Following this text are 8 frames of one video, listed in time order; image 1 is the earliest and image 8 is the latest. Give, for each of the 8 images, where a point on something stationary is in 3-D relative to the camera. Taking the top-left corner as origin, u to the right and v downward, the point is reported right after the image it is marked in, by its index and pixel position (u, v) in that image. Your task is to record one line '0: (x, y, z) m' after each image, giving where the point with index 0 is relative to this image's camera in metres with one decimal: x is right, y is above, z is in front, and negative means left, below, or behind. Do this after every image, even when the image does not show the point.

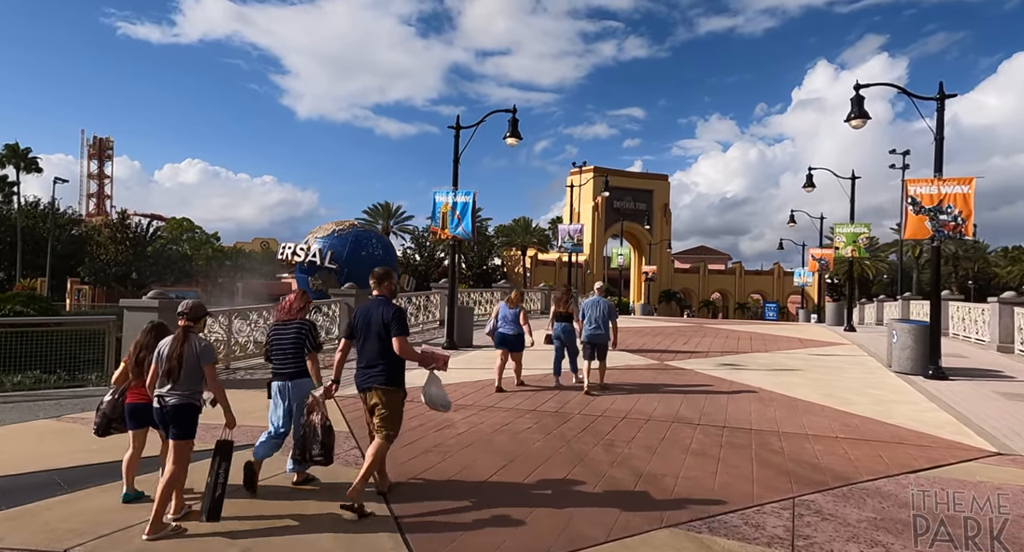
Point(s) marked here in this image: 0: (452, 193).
0: (-1.3, +1.8, +14.7) m
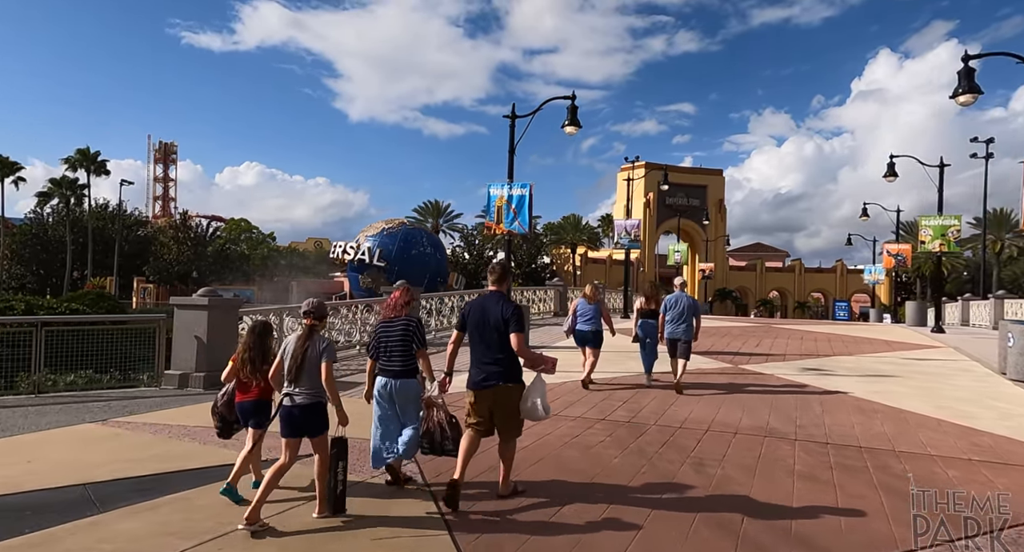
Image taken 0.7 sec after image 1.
0: (-0.1, +1.8, +14.1) m
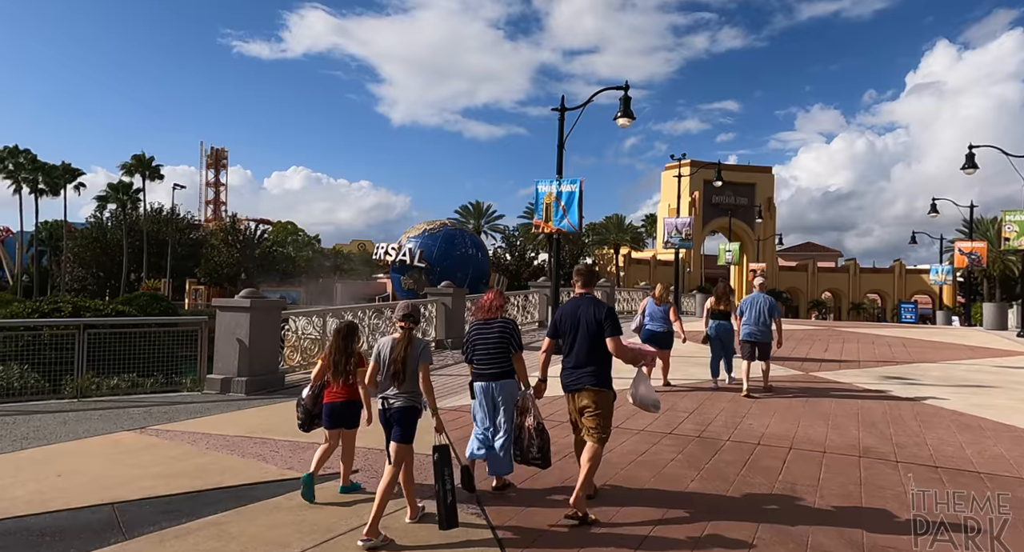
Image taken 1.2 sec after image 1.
0: (+0.8, +1.8, +13.5) m
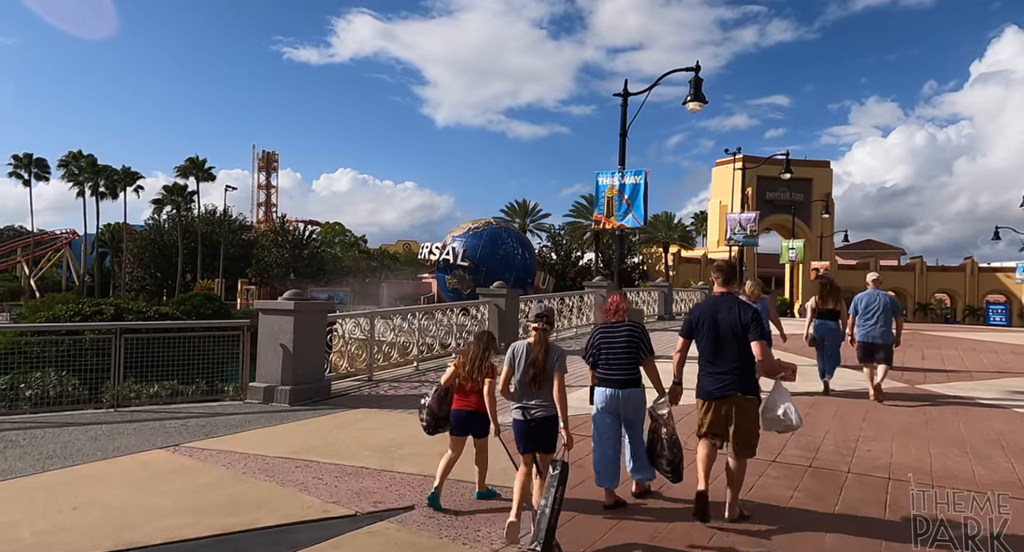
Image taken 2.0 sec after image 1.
0: (+1.9, +1.8, +12.5) m
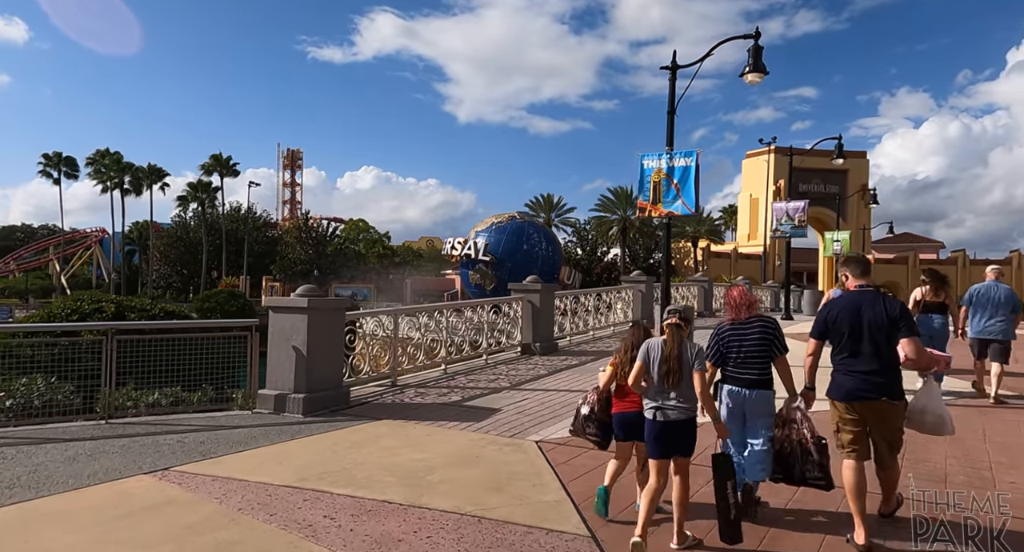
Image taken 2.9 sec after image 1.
0: (+2.5, +1.9, +11.3) m
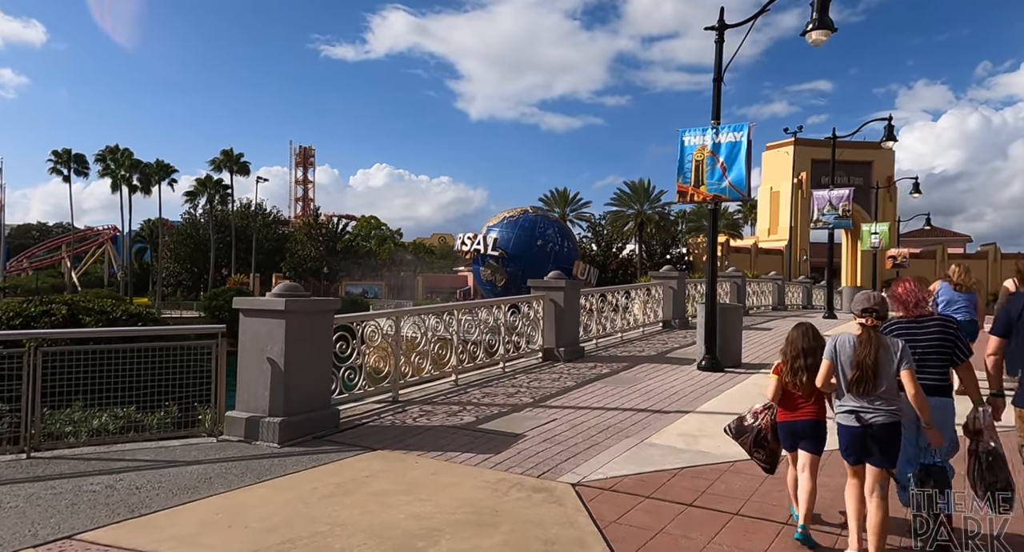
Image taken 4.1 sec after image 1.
0: (+2.7, +2.0, +9.7) m
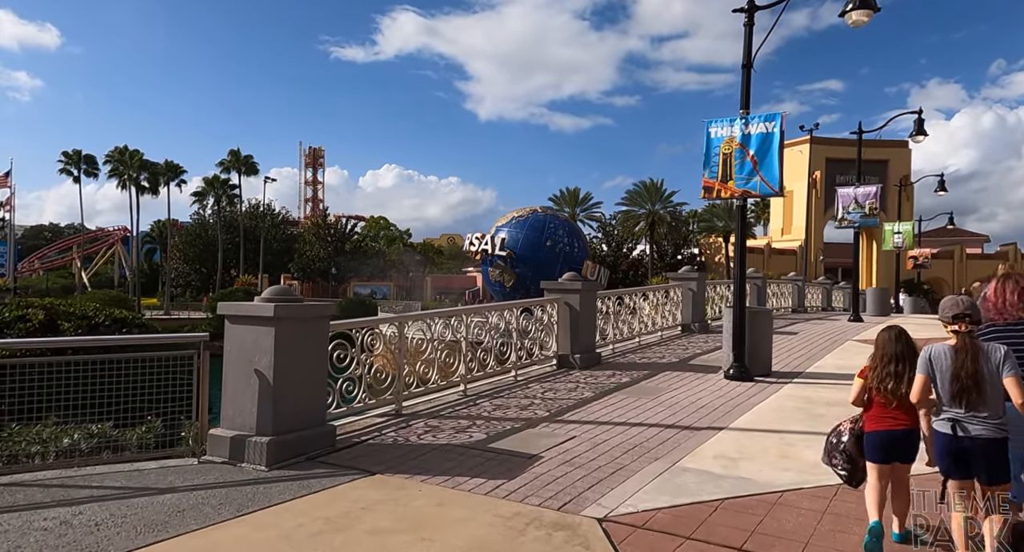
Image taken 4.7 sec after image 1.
0: (+2.9, +2.0, +9.0) m
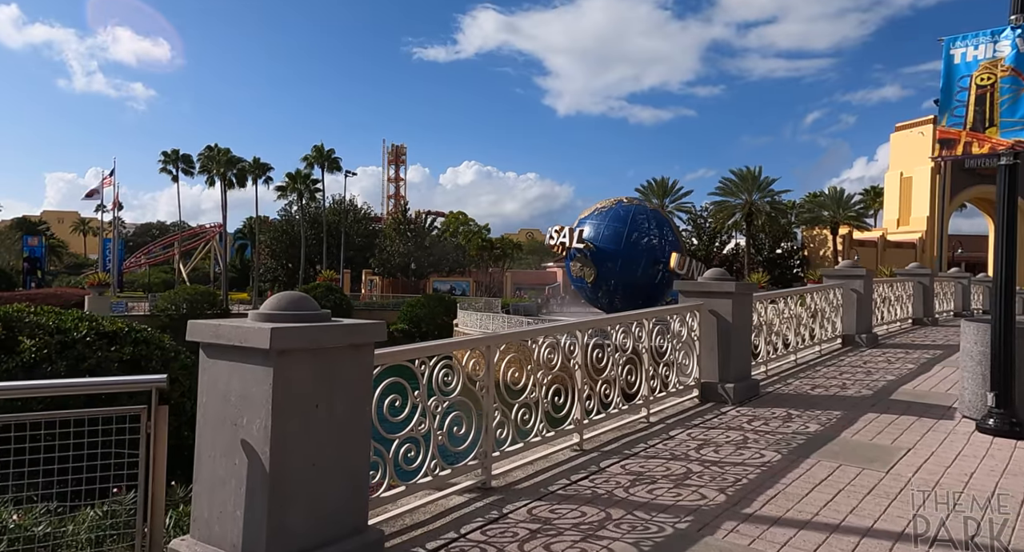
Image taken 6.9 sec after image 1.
0: (+4.1, +2.0, +5.8) m
